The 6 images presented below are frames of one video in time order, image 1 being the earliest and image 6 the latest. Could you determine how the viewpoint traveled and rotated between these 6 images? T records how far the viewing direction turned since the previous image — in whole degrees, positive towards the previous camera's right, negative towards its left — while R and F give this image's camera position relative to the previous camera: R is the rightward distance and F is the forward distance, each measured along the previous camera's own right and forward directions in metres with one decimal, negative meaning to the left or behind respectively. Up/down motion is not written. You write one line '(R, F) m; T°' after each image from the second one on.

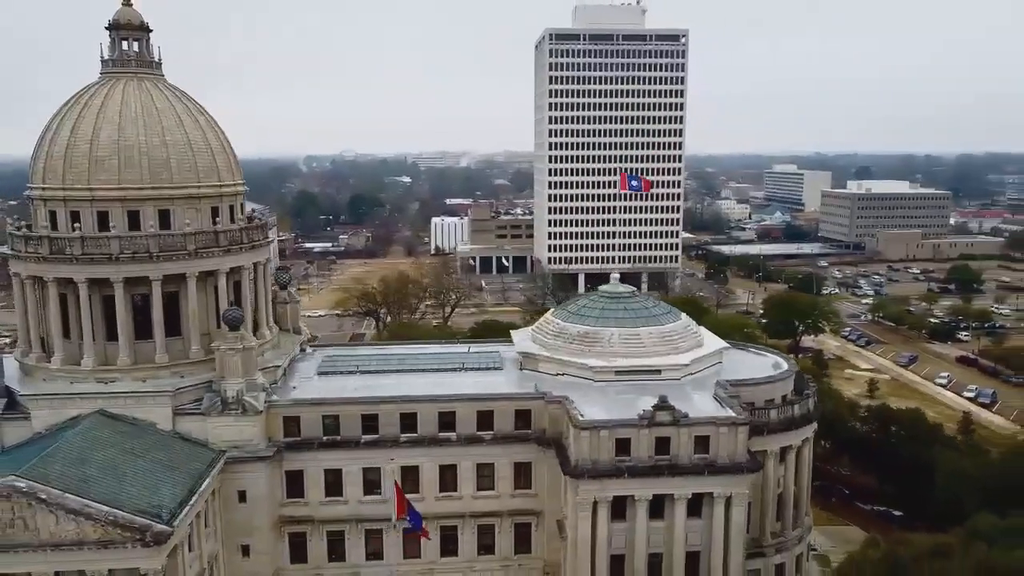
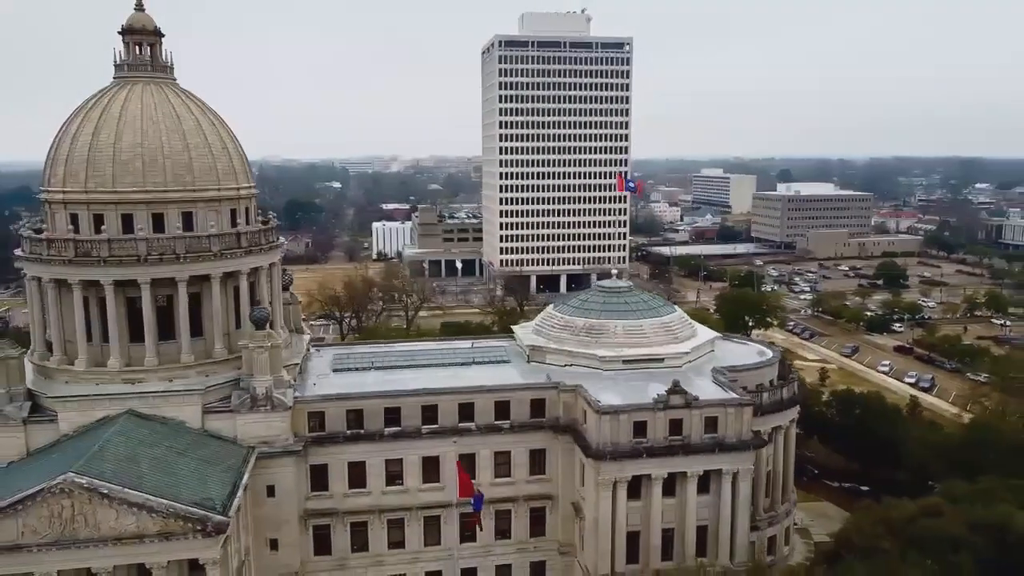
(-4.5, -1.9) m; +5°
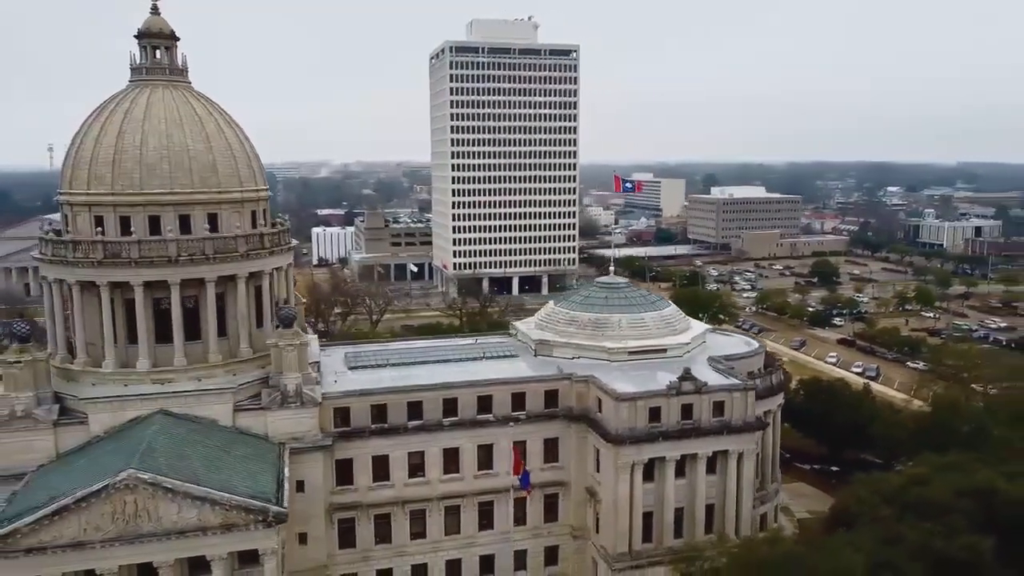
(-4.8, -1.7) m; +5°
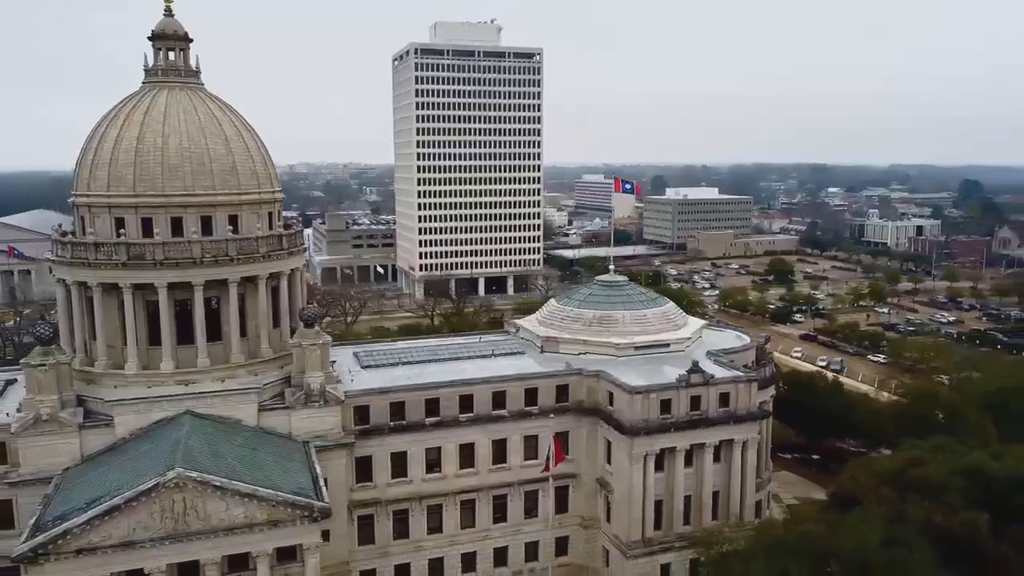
(-3.7, -1.1) m; +4°
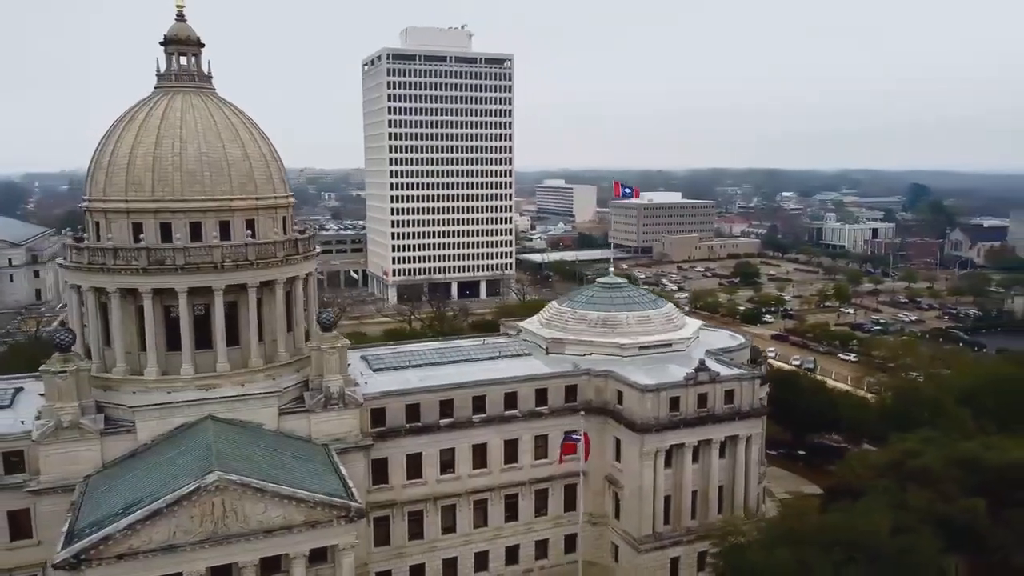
(-3.1, -0.7) m; +3°
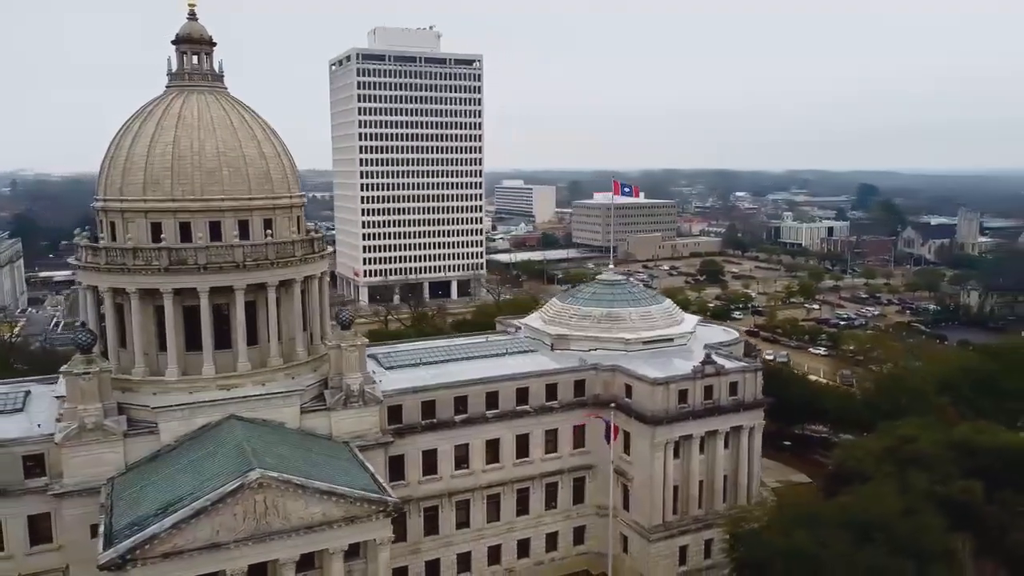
(-3.2, -0.6) m; +3°
